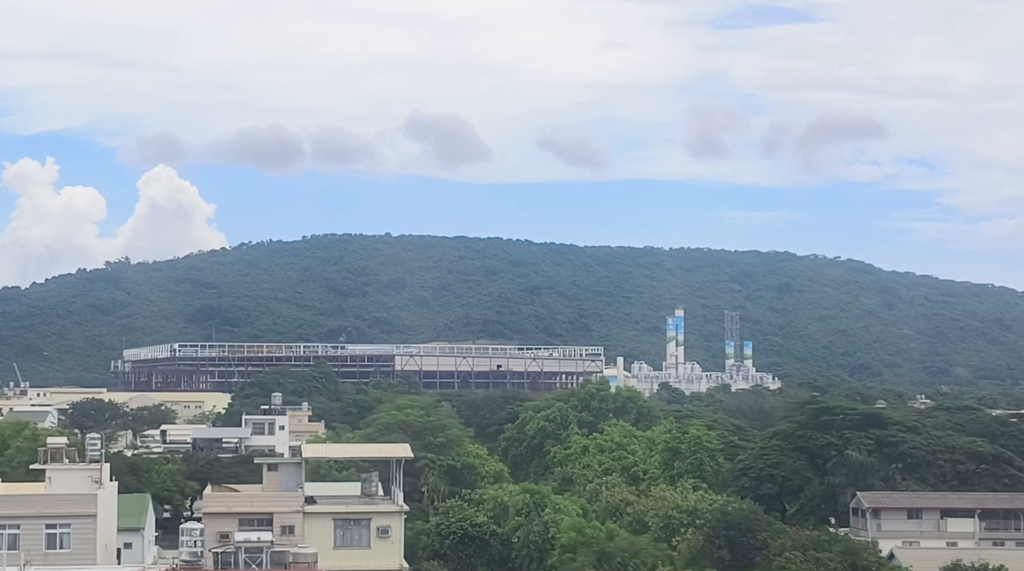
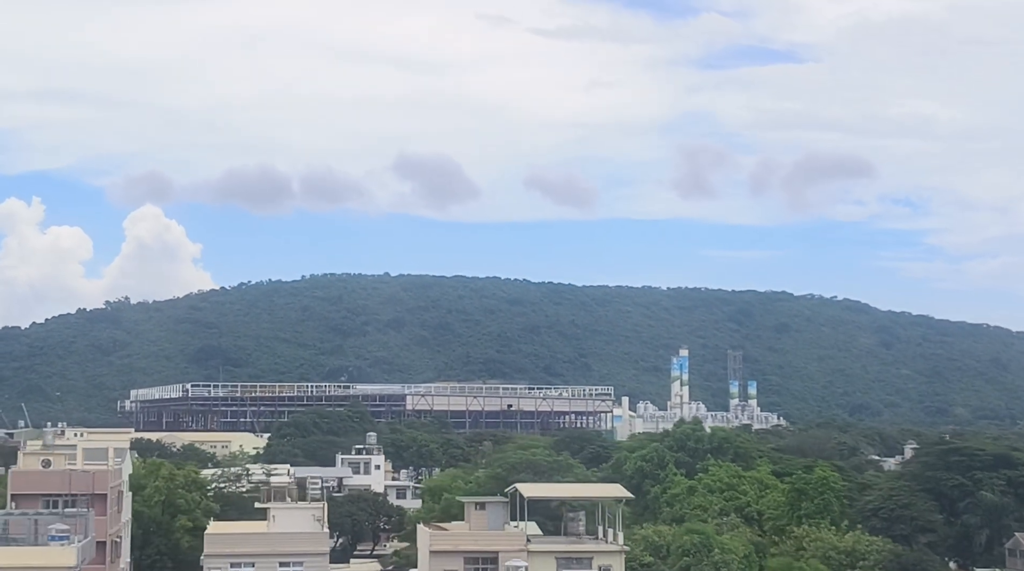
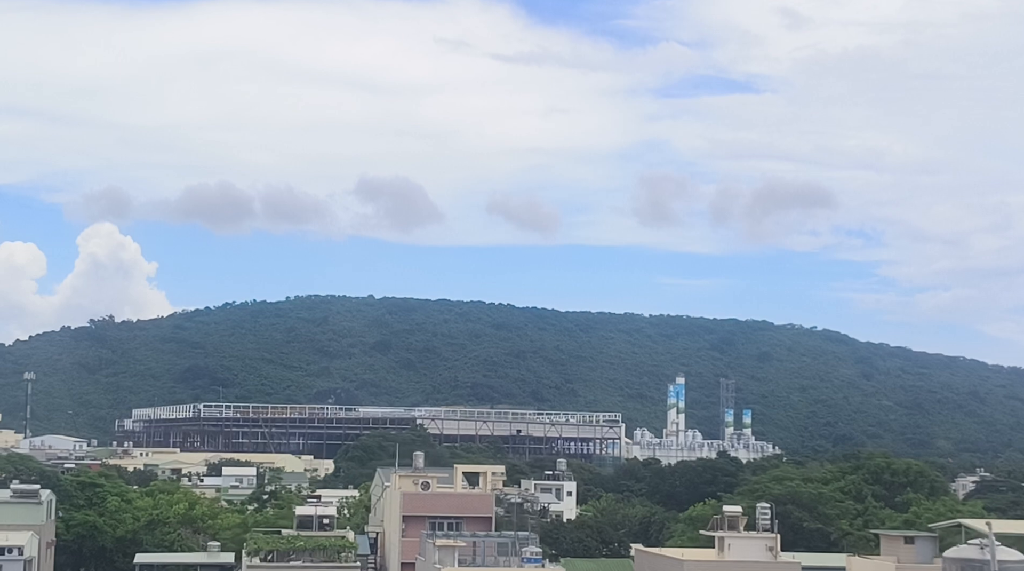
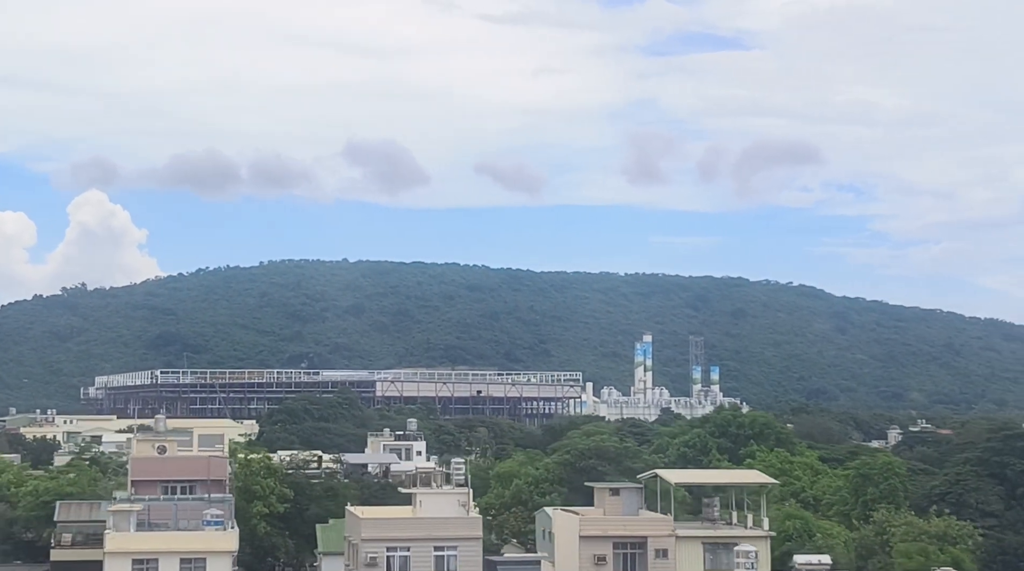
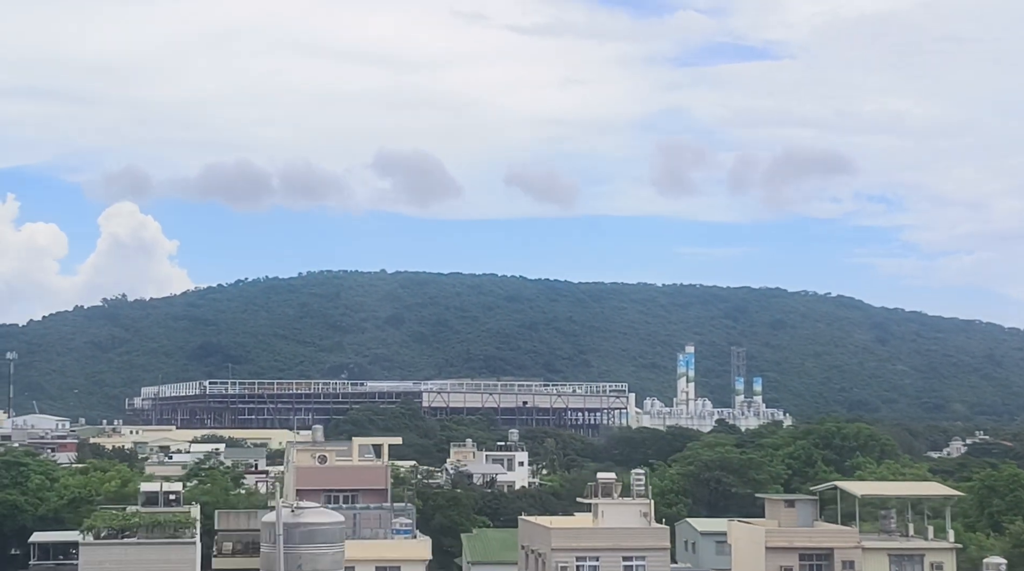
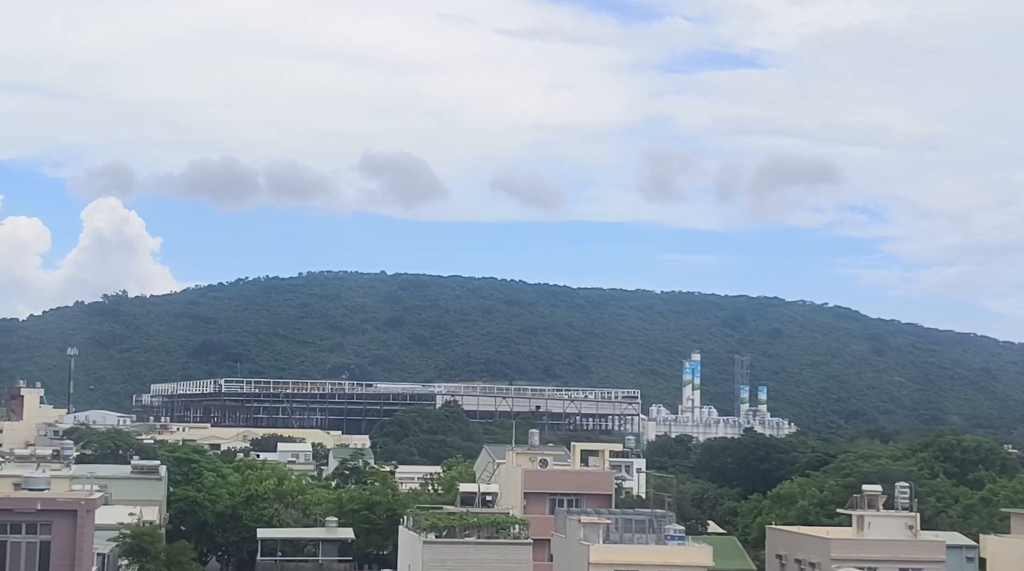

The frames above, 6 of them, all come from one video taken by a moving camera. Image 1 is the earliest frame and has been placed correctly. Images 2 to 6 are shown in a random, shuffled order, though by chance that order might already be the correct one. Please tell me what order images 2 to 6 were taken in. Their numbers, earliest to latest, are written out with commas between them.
2, 4, 5, 3, 6
